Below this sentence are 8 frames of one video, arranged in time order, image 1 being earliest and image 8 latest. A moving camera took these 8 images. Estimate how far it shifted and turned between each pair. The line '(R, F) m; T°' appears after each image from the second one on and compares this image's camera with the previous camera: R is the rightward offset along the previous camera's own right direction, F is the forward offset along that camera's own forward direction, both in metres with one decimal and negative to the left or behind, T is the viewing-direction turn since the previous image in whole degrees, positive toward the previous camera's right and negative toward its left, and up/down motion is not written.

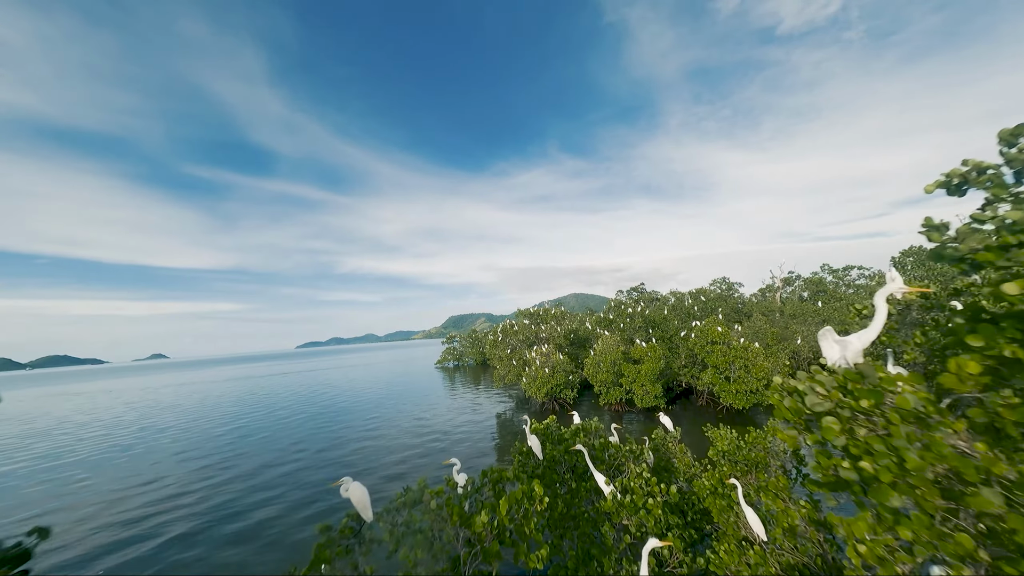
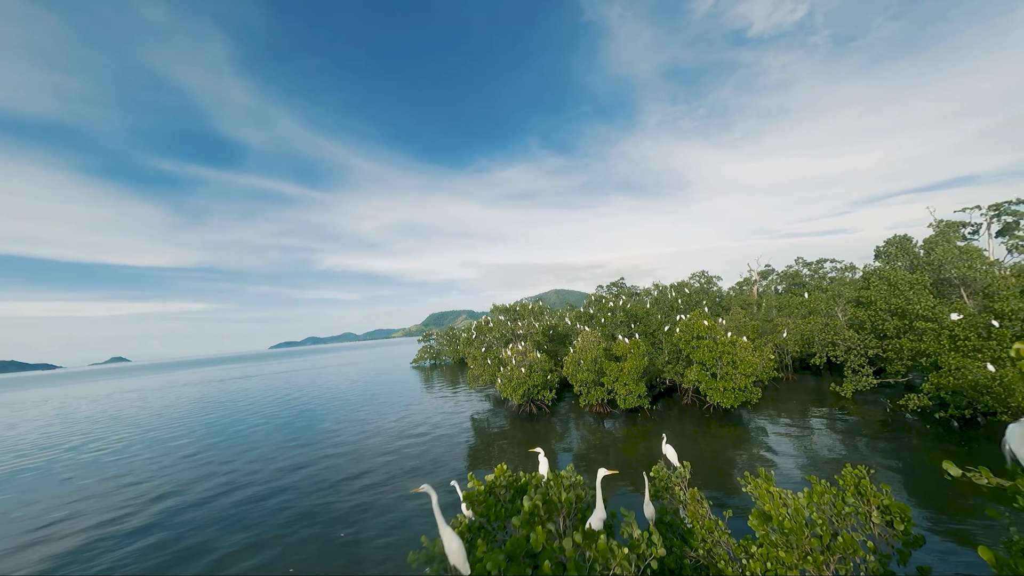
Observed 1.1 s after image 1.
(+0.8, +3.1) m; +3°
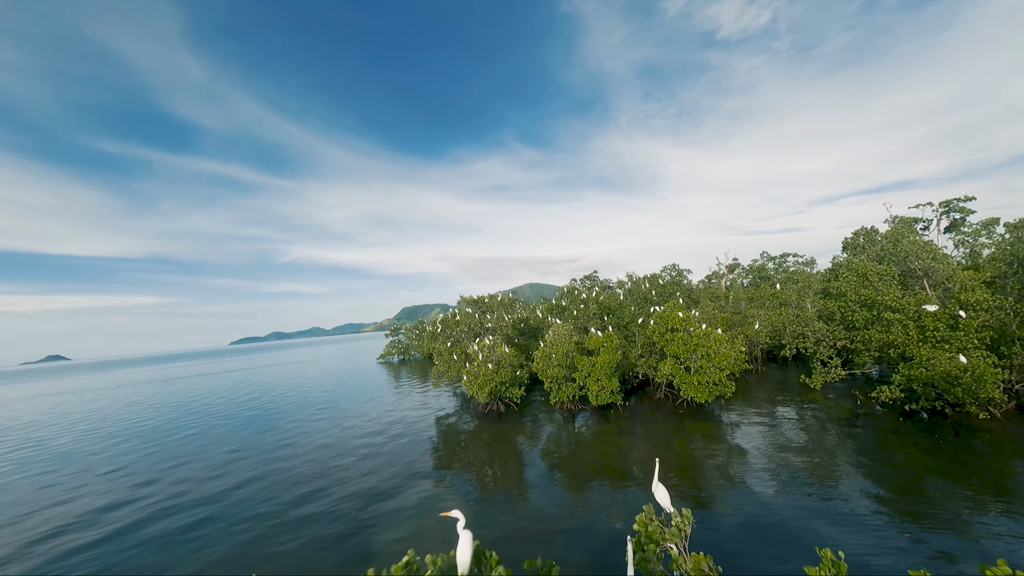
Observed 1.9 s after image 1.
(+0.8, +2.5) m; +4°
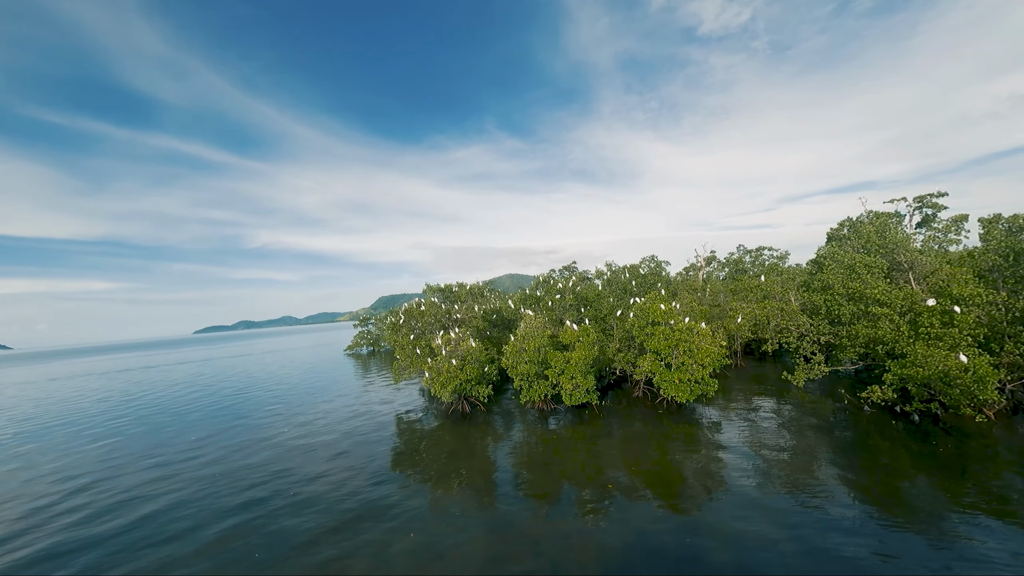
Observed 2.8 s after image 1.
(+1.0, +3.3) m; +3°
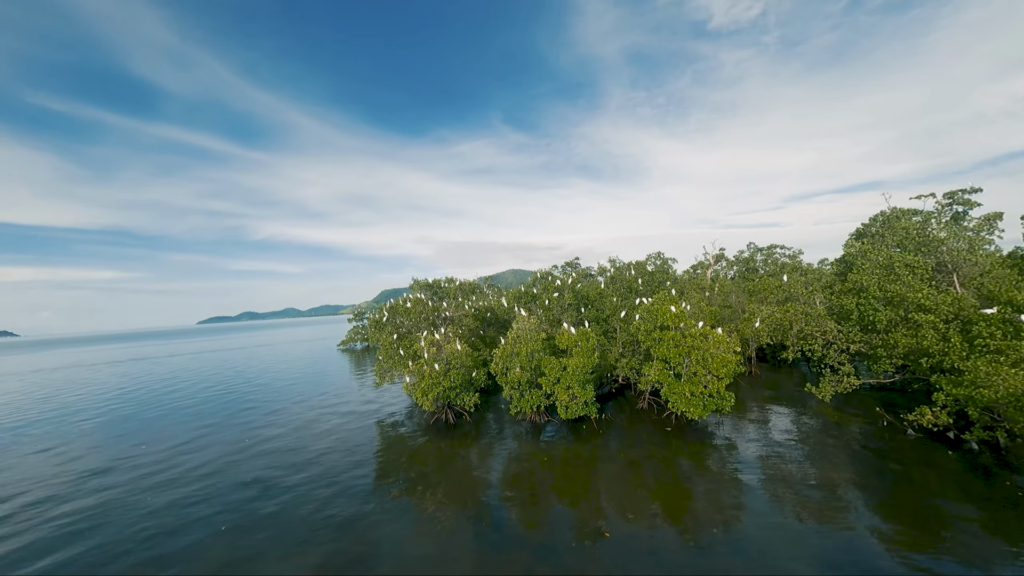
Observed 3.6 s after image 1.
(+0.9, +3.4) m; 0°
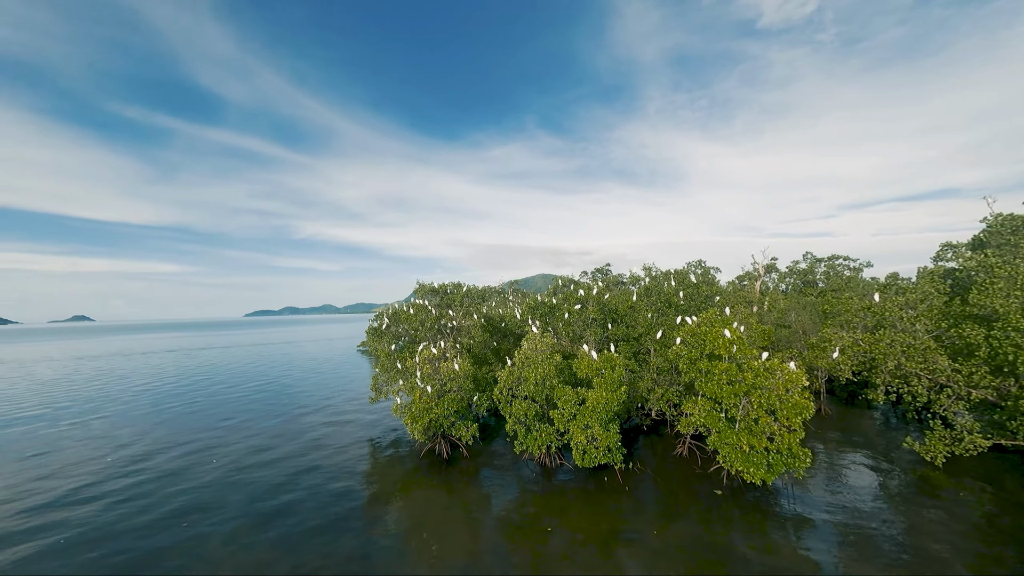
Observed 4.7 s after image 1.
(+1.2, +4.7) m; -5°
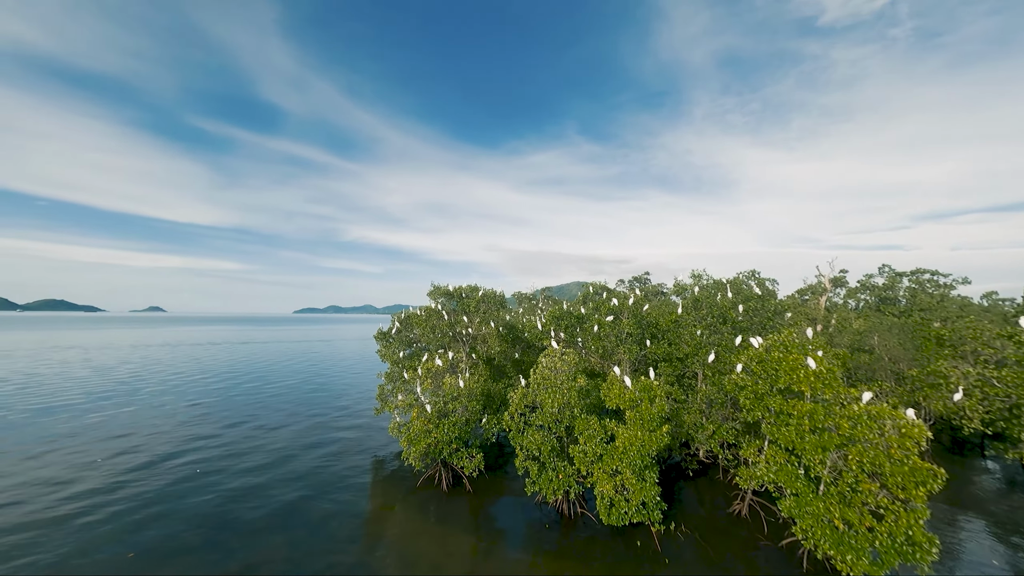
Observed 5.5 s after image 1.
(+0.9, +3.6) m; -6°
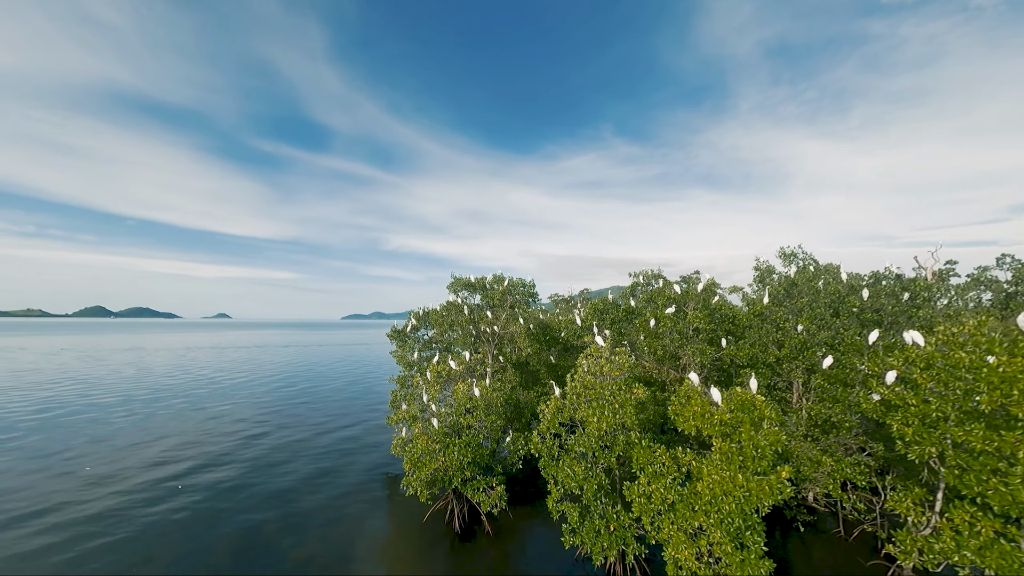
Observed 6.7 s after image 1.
(+0.3, +4.6) m; -6°
